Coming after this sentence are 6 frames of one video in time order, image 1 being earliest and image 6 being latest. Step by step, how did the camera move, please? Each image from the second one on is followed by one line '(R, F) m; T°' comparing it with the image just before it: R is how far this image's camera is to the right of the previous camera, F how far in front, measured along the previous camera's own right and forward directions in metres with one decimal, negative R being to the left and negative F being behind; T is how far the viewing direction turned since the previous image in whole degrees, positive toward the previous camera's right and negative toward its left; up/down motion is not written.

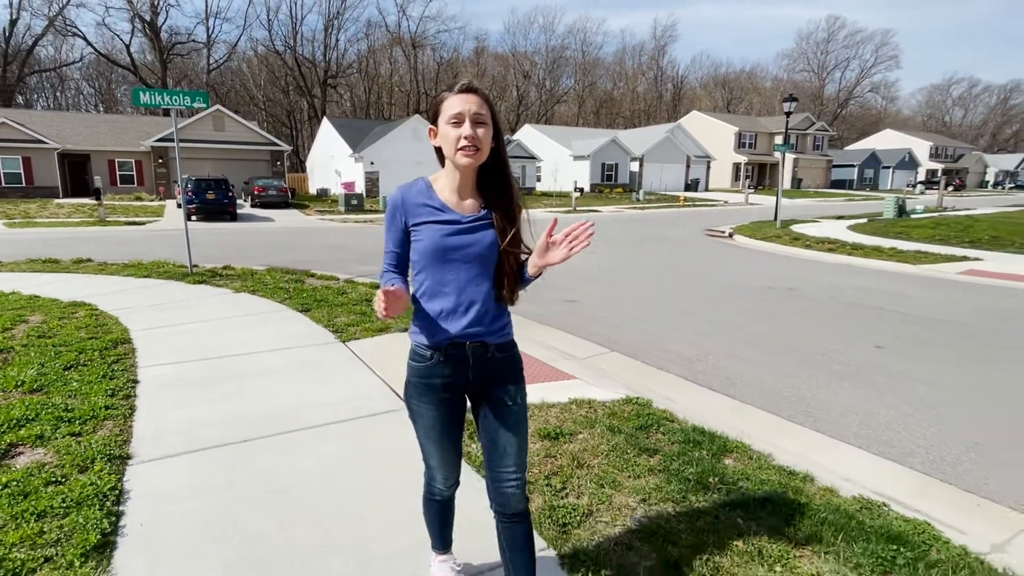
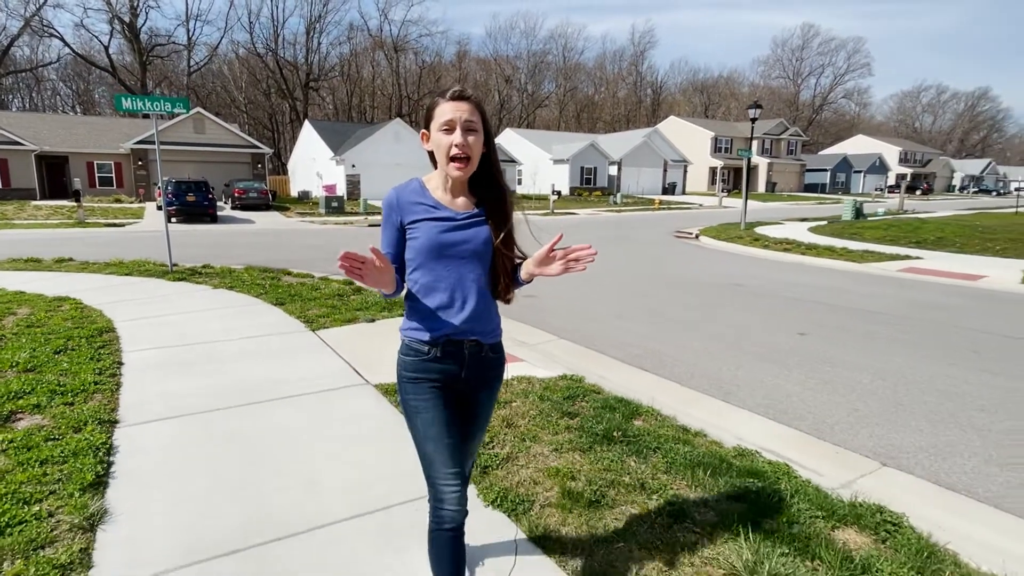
(+0.3, -0.5) m; +2°
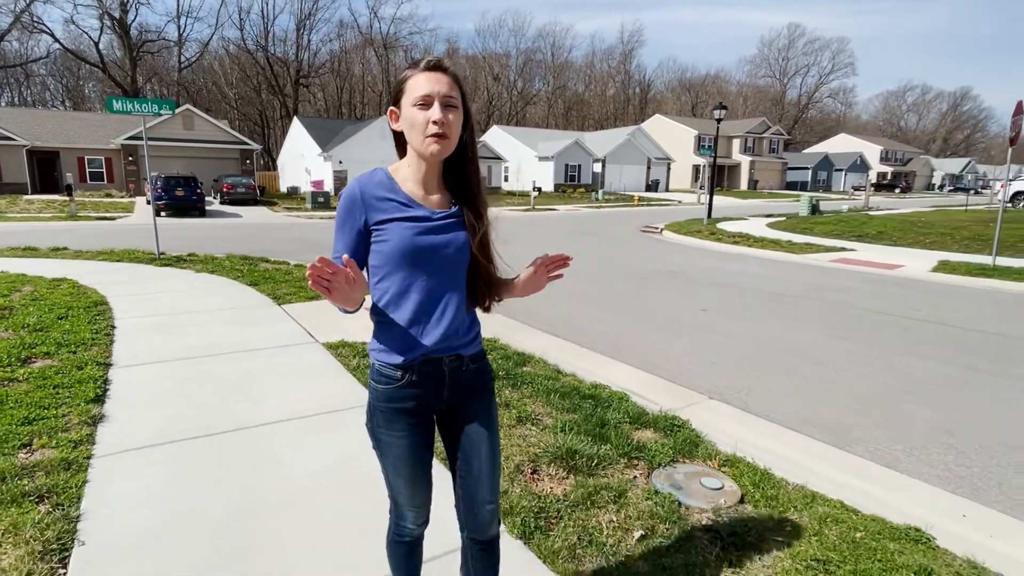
(+0.7, -1.0) m; +1°
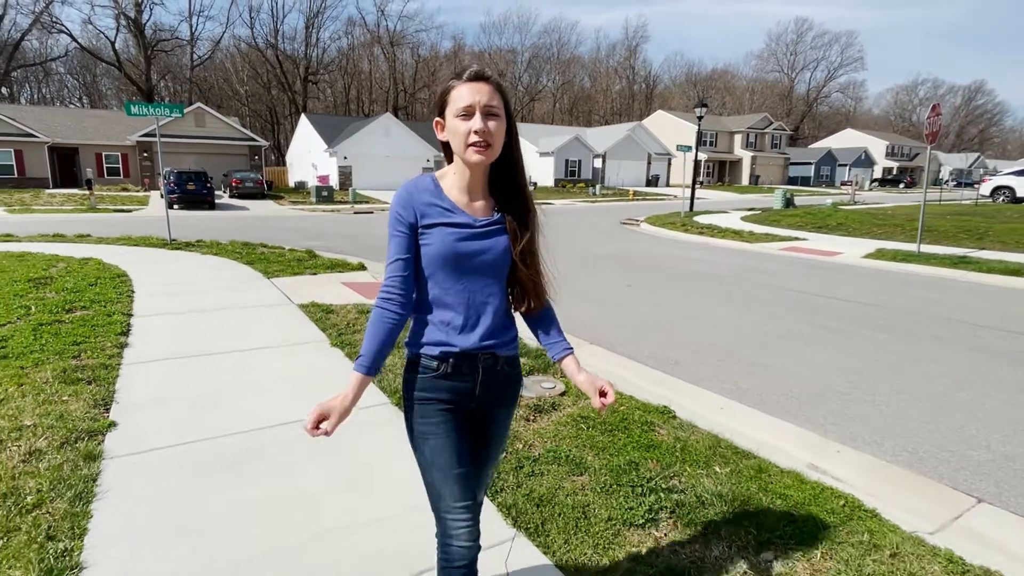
(+0.9, -1.3) m; -1°
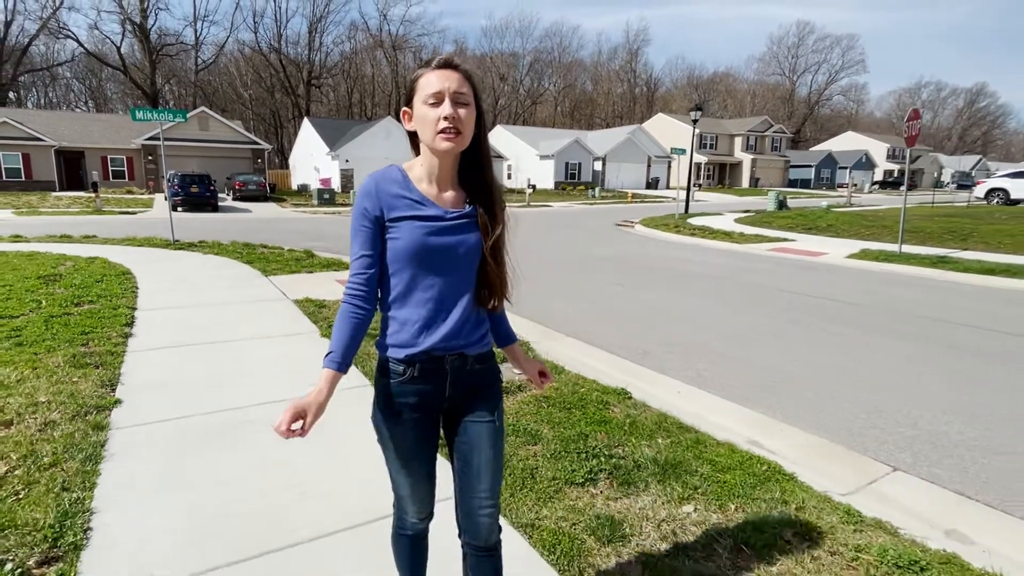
(+0.2, -0.4) m; 0°
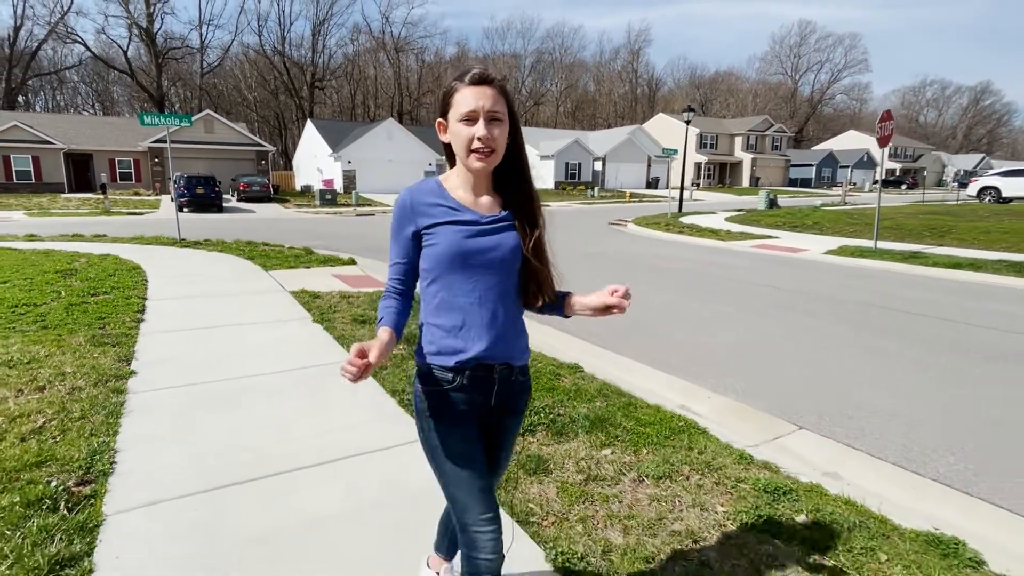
(+0.3, -0.5) m; 0°
